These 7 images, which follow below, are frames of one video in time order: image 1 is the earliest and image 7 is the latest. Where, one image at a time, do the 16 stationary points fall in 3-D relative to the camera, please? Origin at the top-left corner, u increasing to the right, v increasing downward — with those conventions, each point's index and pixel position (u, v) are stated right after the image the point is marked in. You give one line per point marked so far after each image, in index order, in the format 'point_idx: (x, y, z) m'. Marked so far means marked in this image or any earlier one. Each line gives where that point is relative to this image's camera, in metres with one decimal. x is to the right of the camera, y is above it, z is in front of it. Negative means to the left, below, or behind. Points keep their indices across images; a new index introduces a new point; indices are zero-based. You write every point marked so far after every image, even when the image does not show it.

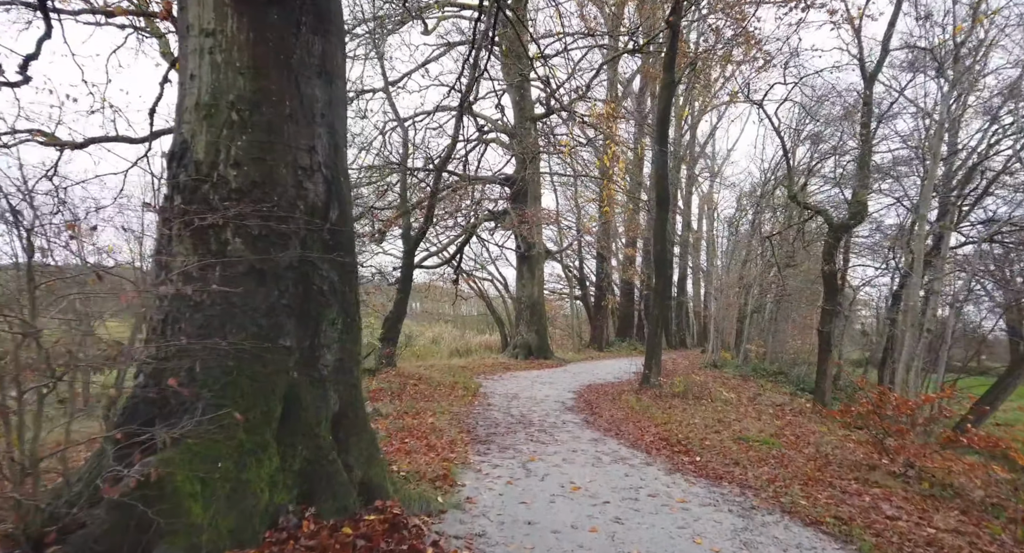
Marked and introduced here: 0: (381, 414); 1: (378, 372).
0: (-1.6, -1.7, +7.4) m
1: (-2.4, -1.7, +10.7) m
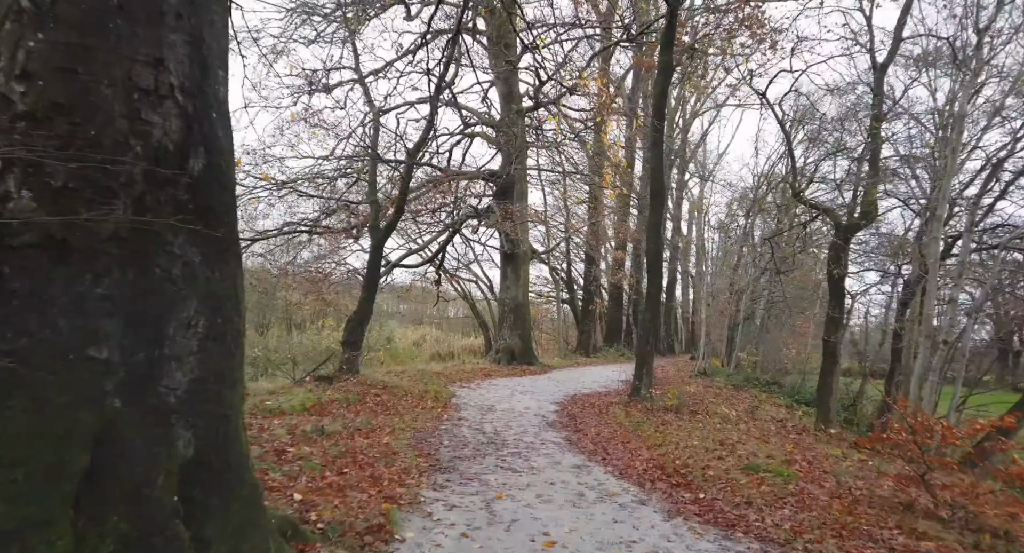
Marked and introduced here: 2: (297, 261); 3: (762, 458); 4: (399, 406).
0: (-1.9, -1.6, +6.3) m
1: (-2.8, -1.6, +9.5) m
2: (-5.9, +0.4, +16.5) m
3: (+2.8, -2.0, +6.6) m
4: (-1.7, -1.9, +8.8) m
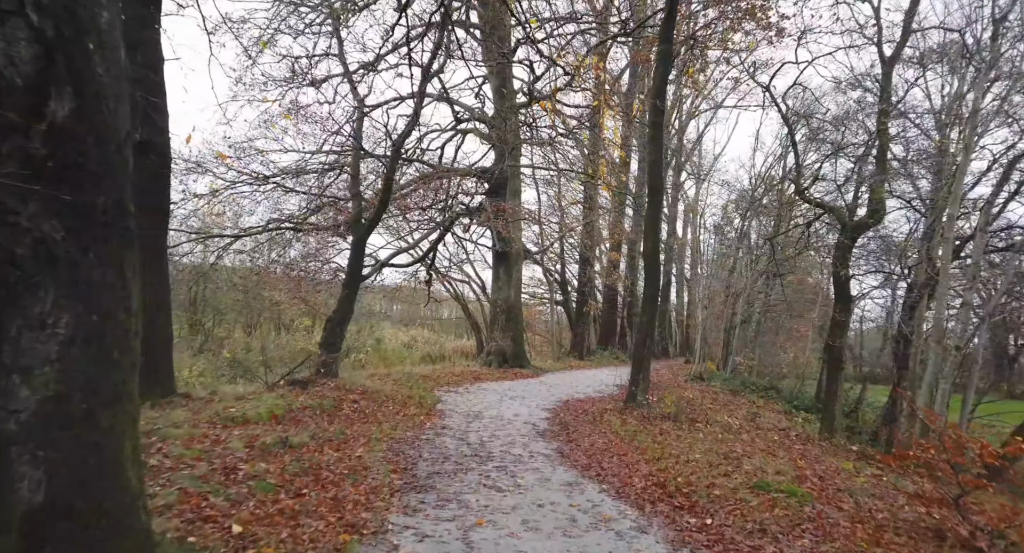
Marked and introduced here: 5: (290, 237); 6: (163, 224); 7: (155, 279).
0: (-2.1, -1.6, +5.7) m
1: (-2.9, -1.6, +8.9) m
2: (-6.1, +0.4, +15.9) m
3: (+2.6, -2.0, +6.1) m
4: (-1.8, -1.9, +8.2) m
5: (-5.7, +1.0, +15.4) m
6: (-4.4, +0.7, +7.7) m
7: (-4.5, 0.0, +7.6) m
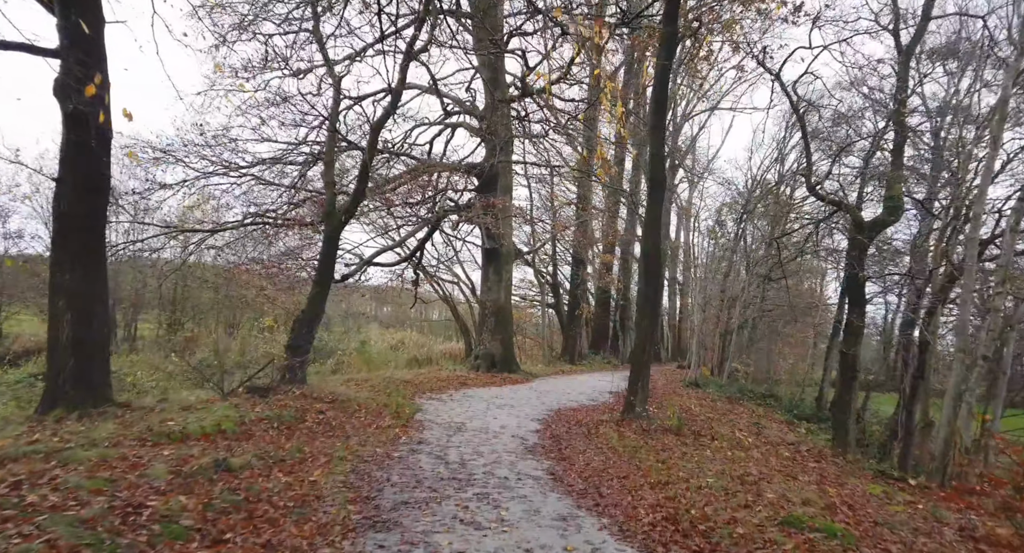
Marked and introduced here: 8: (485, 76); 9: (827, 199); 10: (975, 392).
0: (-2.2, -1.5, +4.7) m
1: (-3.1, -1.5, +8.0) m
2: (-6.4, +0.5, +14.9) m
3: (+2.5, -2.0, +5.2) m
4: (-2.0, -1.8, +7.3) m
5: (-5.9, +1.1, +14.4) m
6: (-4.6, +0.8, +6.7) m
7: (-4.7, +0.1, +6.6) m
8: (-0.9, +6.5, +19.5) m
9: (+5.8, +1.4, +10.9) m
10: (+7.1, -1.7, +9.1) m
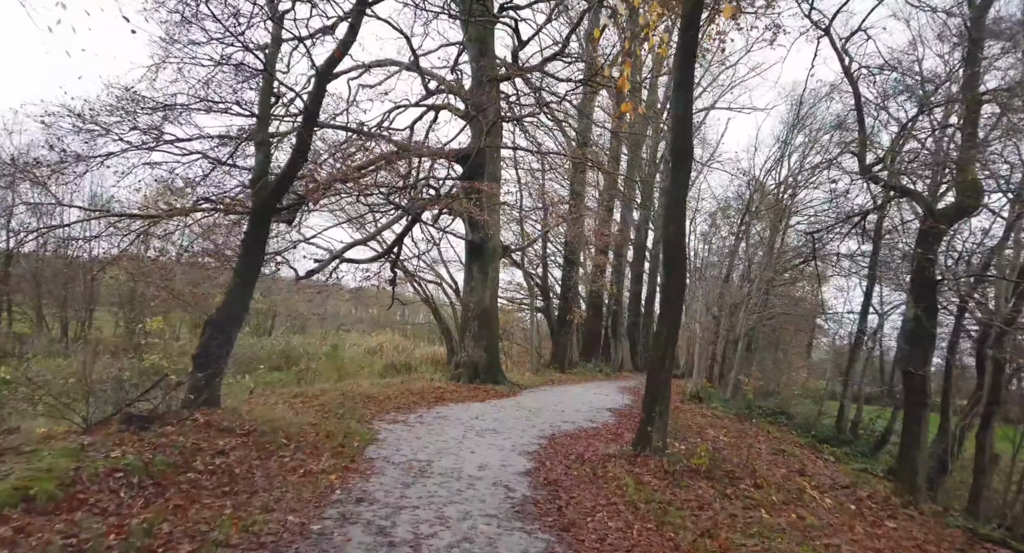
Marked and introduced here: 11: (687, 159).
0: (-2.3, -1.3, +2.5) m
1: (-3.3, -1.4, +5.7) m
2: (-6.7, +0.7, +12.6) m
3: (+2.3, -1.9, +3.1) m
4: (-2.2, -1.7, +5.1) m
5: (-6.2, +1.2, +12.2) m
6: (-4.7, +0.9, +4.5) m
7: (-4.8, +0.2, +4.4) m
8: (-1.2, +6.5, +17.4) m
9: (+5.6, +1.4, +8.9) m
10: (+6.9, -1.8, +7.1) m
11: (+2.3, +1.5, +8.0) m
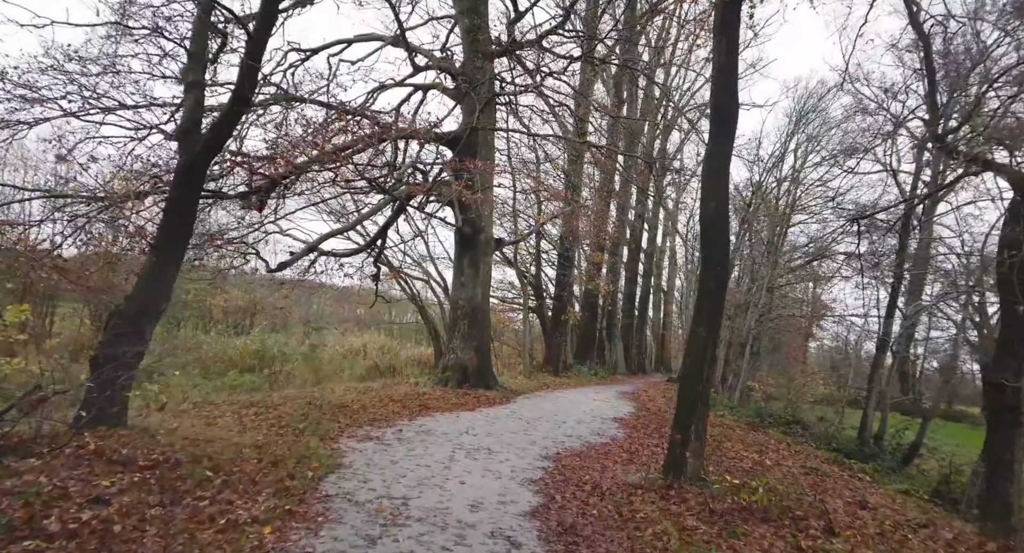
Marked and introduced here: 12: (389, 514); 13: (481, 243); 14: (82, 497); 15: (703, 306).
0: (-2.2, -1.1, +0.9) m
1: (-3.2, -1.2, +4.1) m
2: (-6.7, +0.9, +10.9) m
3: (+2.4, -1.7, +1.5) m
4: (-2.1, -1.5, +3.5) m
5: (-6.2, +1.4, +10.5) m
6: (-4.6, +1.2, +2.8) m
7: (-4.7, +0.5, +2.7) m
8: (-1.3, +6.7, +15.8) m
9: (+5.6, +1.5, +7.5) m
10: (+6.9, -1.7, +5.7) m
11: (+2.4, +1.7, +6.5) m
12: (-1.0, -1.8, +4.7) m
13: (-0.8, +0.9, +15.8) m
14: (-2.6, -1.3, +3.7) m
15: (+2.1, -0.3, +6.3) m
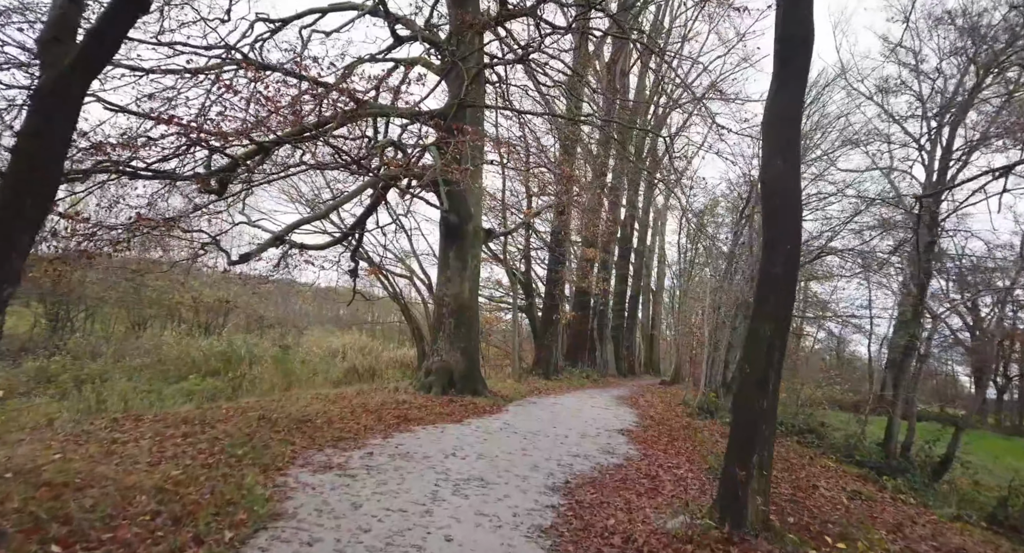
0: (-2.1, -1.0, -0.8) m
1: (-3.2, -1.0, +2.4) m
2: (-6.8, +1.1, +9.1) m
3: (+2.6, -1.6, 0.0) m
4: (-2.0, -1.3, +1.8) m
5: (-6.3, +1.6, +8.7) m
6: (-4.5, +1.3, +1.1) m
7: (-4.6, +0.6, +1.0) m
8: (-1.4, +6.8, +14.2) m
9: (+5.6, +1.6, +6.0) m
10: (+6.9, -1.5, +4.2) m
11: (+2.4, +1.8, +4.9) m
12: (-0.9, -1.7, +3.0) m
13: (-1.0, +1.0, +14.2) m
14: (-2.5, -1.2, +2.0) m
15: (+2.1, -0.2, +4.7) m
